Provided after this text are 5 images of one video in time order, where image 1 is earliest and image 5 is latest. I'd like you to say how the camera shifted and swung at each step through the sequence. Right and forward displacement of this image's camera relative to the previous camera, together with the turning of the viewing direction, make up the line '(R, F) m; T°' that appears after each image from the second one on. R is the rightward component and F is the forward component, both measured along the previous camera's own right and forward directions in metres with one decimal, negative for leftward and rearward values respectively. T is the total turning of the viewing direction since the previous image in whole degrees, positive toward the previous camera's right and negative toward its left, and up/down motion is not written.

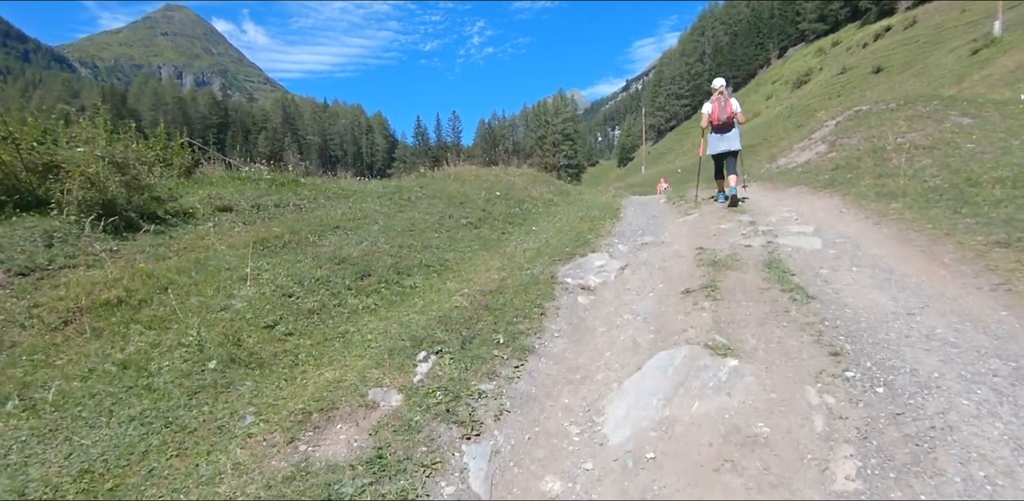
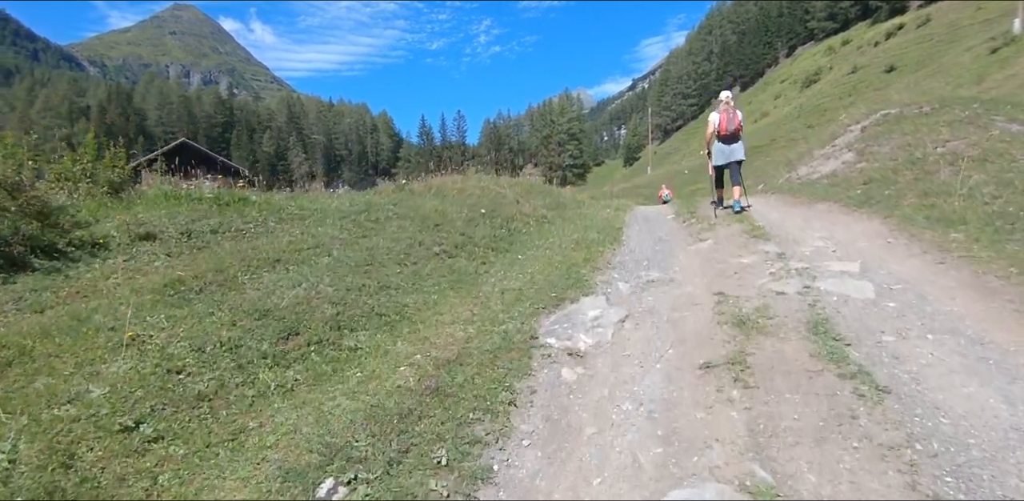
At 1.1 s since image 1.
(+0.5, +2.0) m; -1°
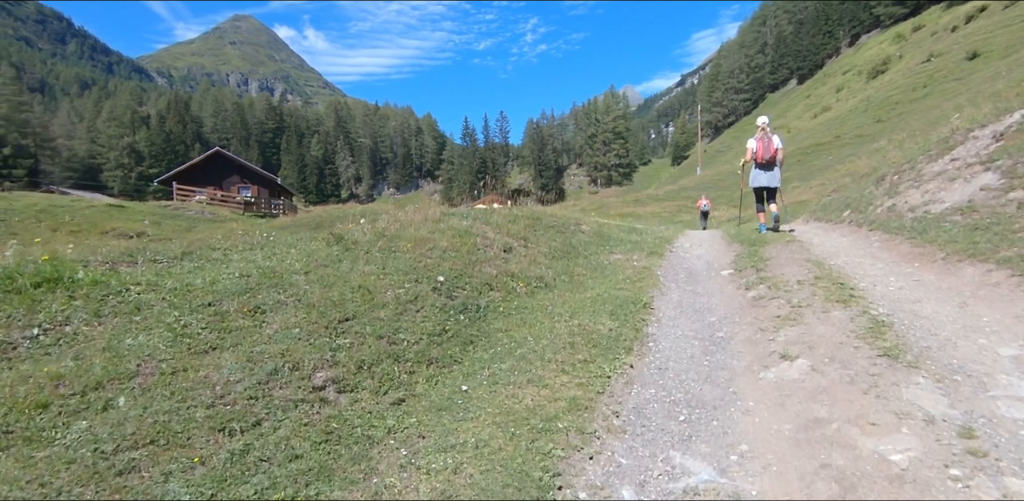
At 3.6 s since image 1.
(+1.3, +4.7) m; -5°
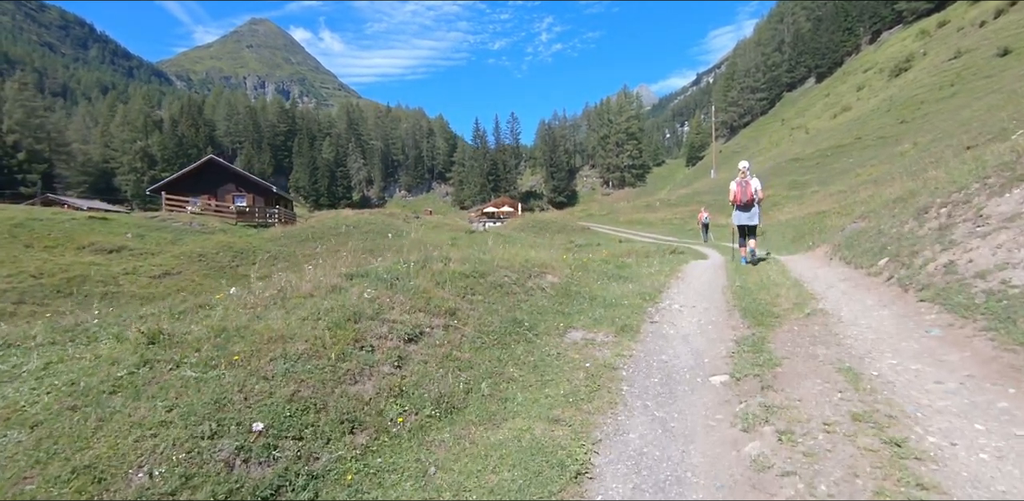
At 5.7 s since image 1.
(+1.8, +3.5) m; -2°
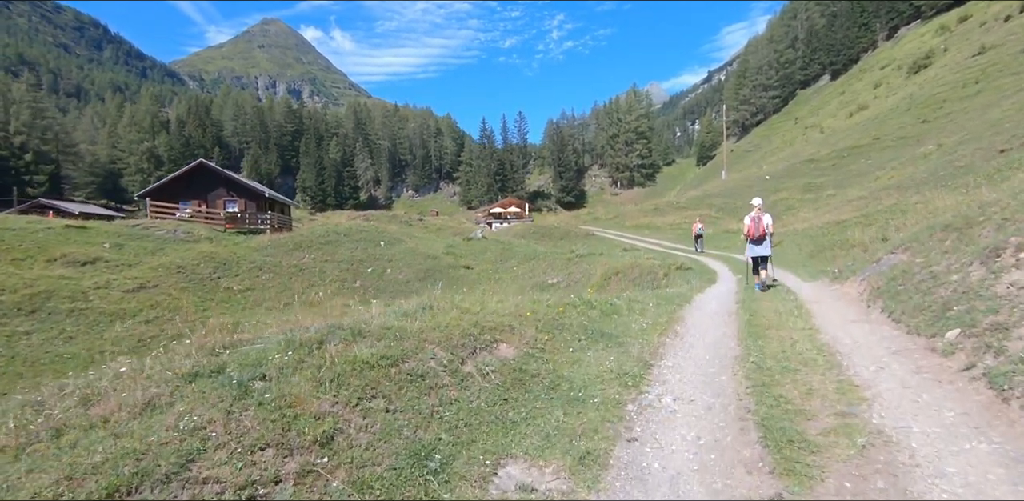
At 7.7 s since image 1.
(+1.4, +3.5) m; -1°
